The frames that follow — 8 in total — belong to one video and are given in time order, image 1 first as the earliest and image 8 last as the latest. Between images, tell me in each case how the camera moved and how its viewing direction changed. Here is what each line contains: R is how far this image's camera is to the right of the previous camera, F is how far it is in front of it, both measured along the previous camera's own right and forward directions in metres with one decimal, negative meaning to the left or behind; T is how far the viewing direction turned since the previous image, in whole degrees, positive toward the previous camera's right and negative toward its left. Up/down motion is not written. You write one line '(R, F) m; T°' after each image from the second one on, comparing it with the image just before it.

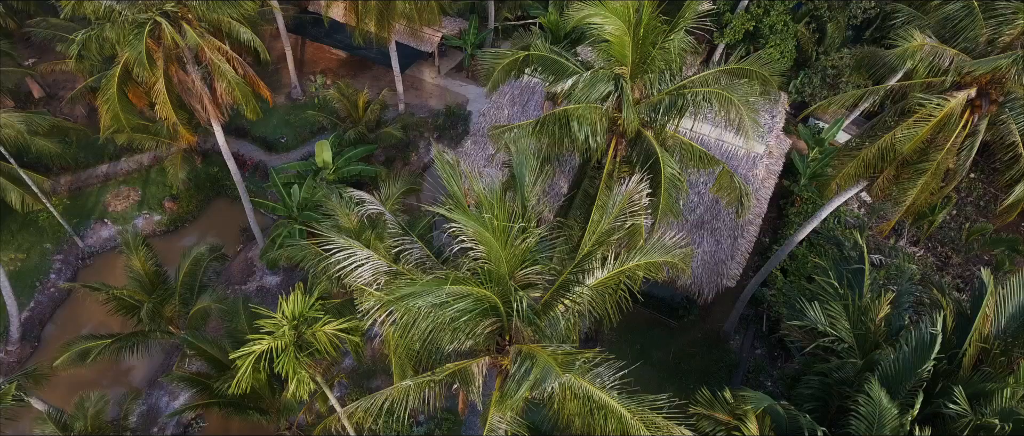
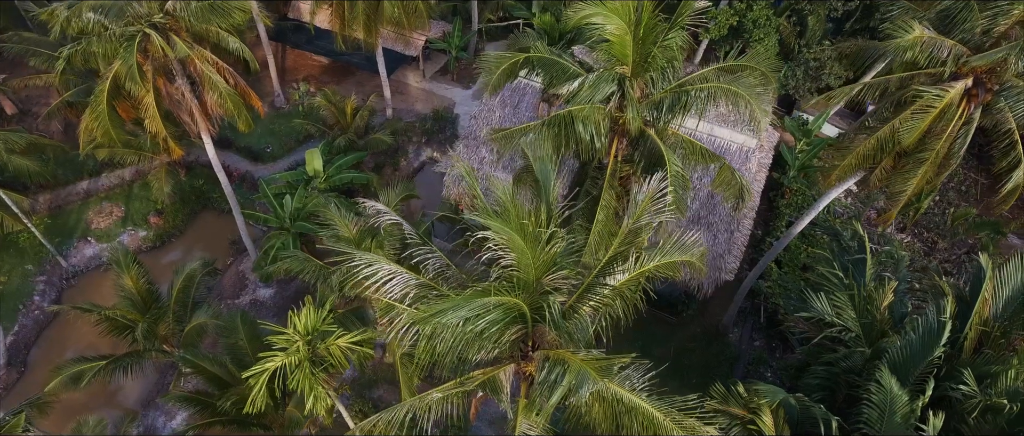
(-0.4, 0.0) m; +2°
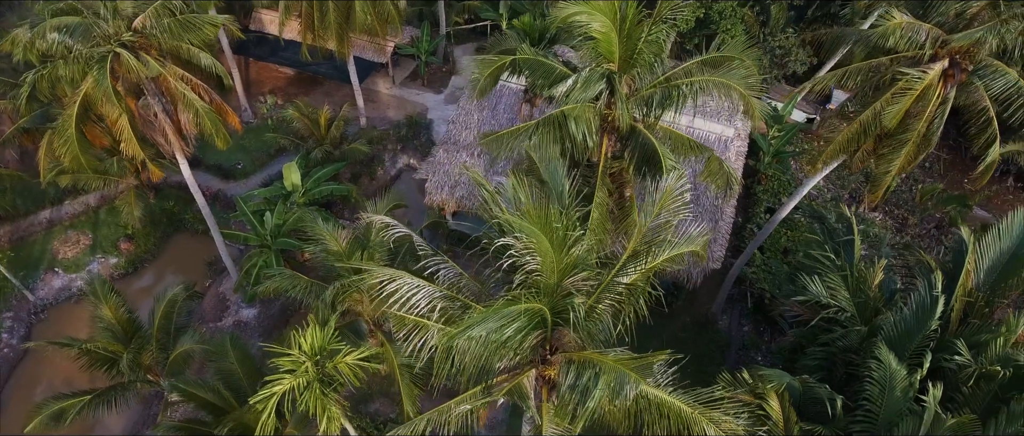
(-0.4, +0.1) m; +3°
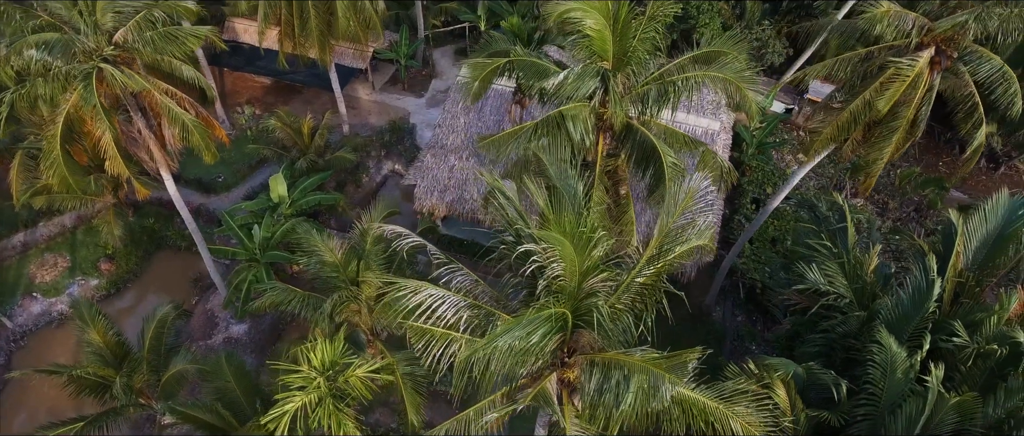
(-0.3, 0.0) m; +2°
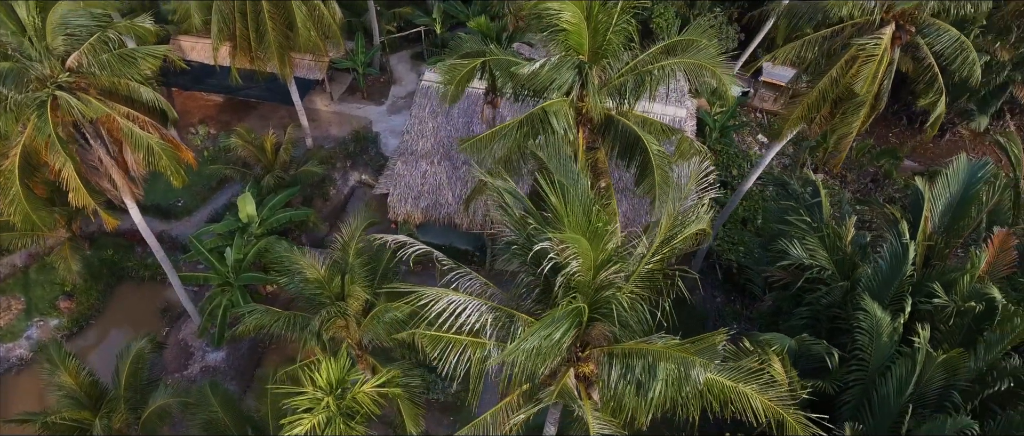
(-0.4, +0.1) m; +4°
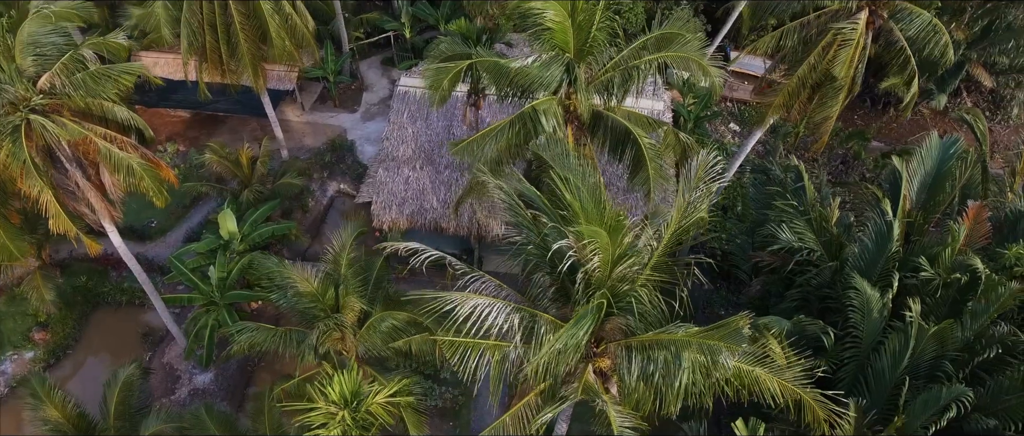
(-0.4, 0.0) m; +3°
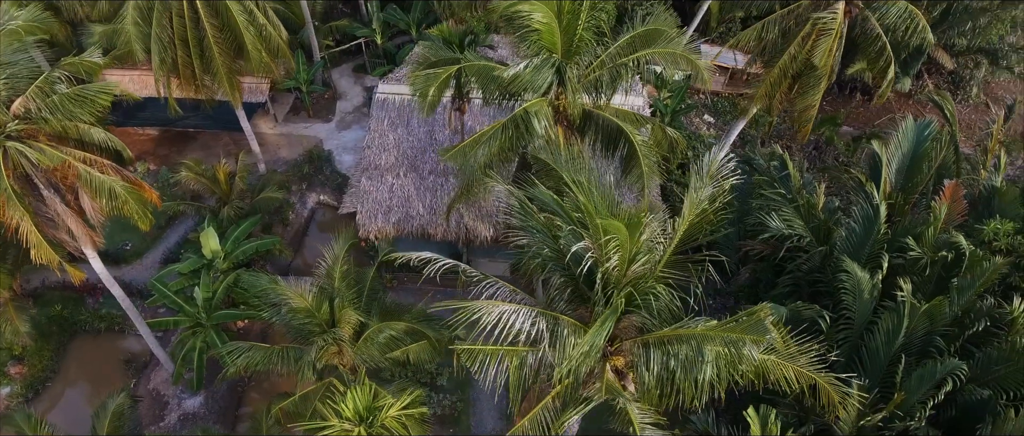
(-0.3, 0.0) m; +3°
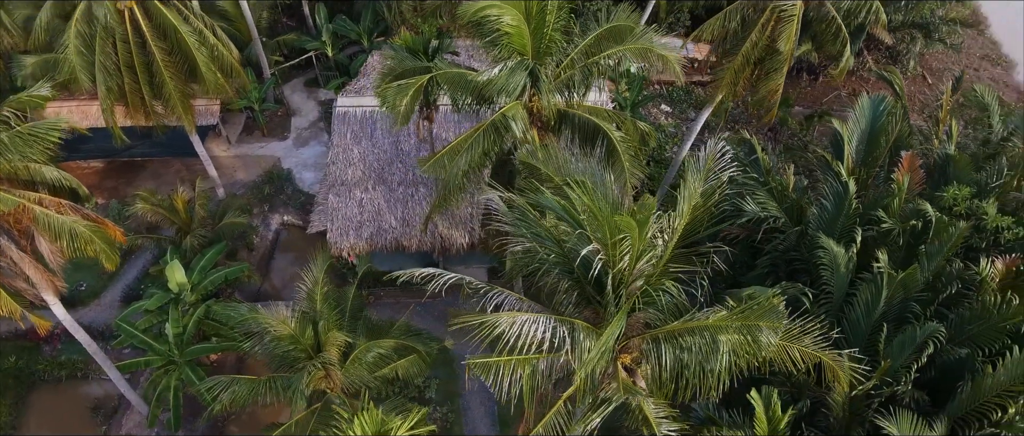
(-0.4, +0.1) m; +4°
